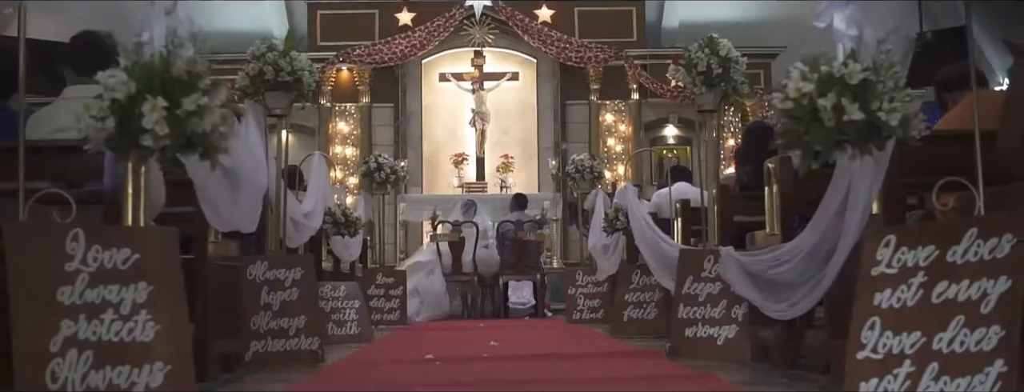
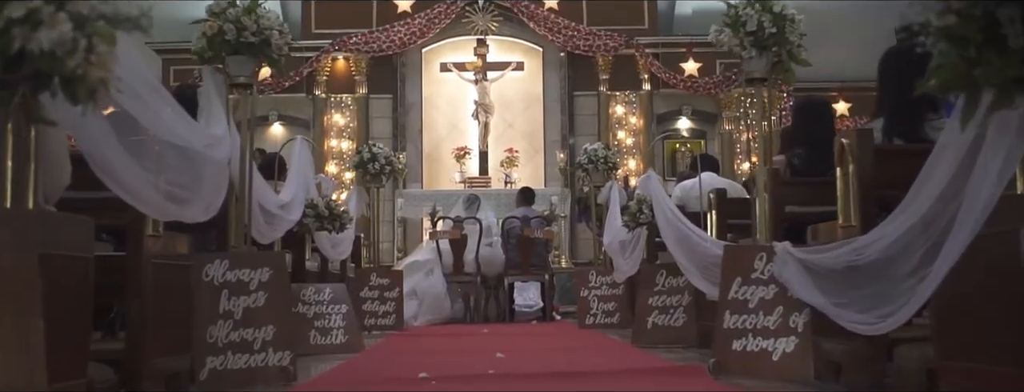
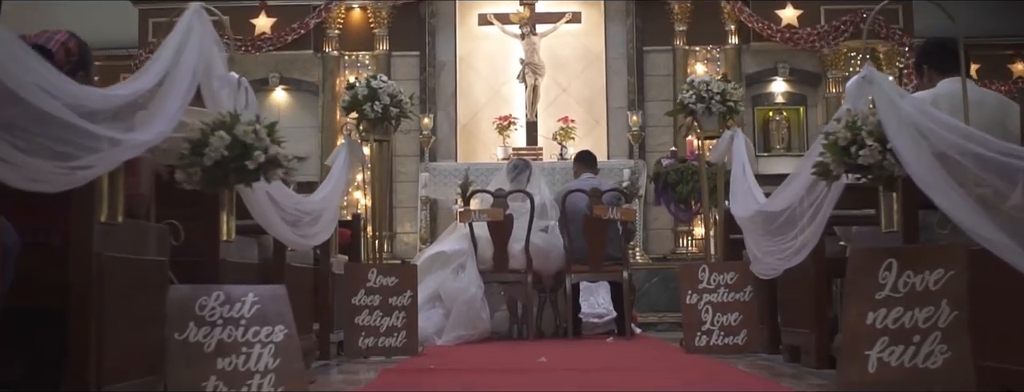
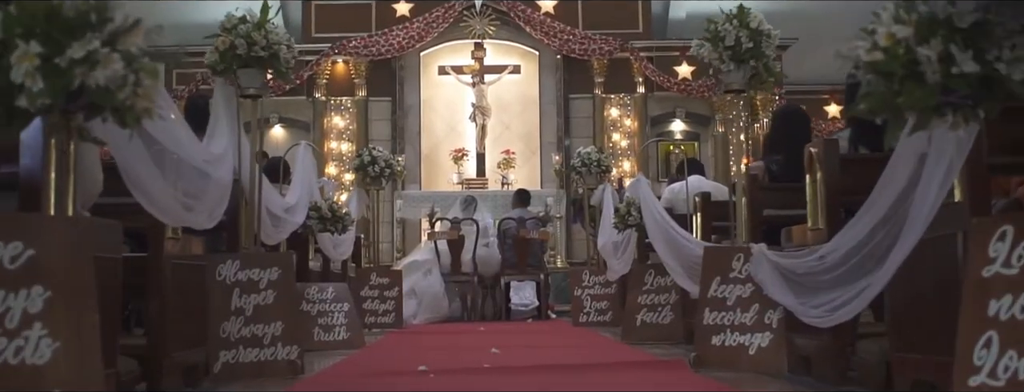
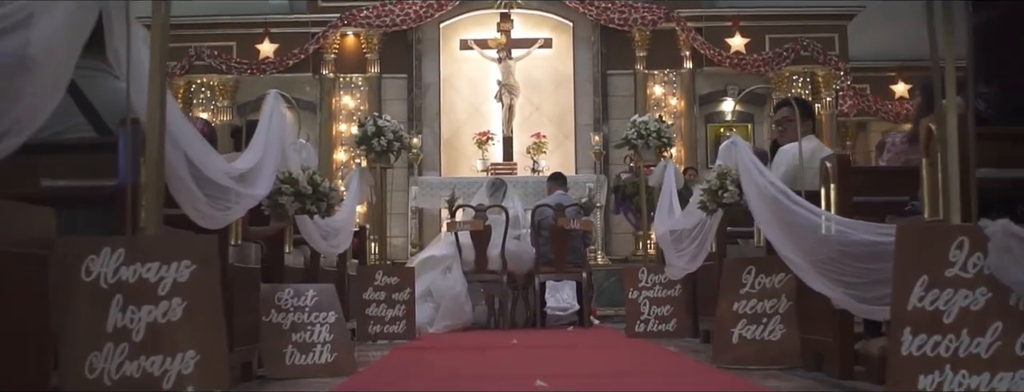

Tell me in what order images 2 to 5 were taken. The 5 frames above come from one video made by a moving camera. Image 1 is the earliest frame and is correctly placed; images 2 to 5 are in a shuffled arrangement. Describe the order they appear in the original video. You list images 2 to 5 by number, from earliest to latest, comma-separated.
4, 2, 5, 3
